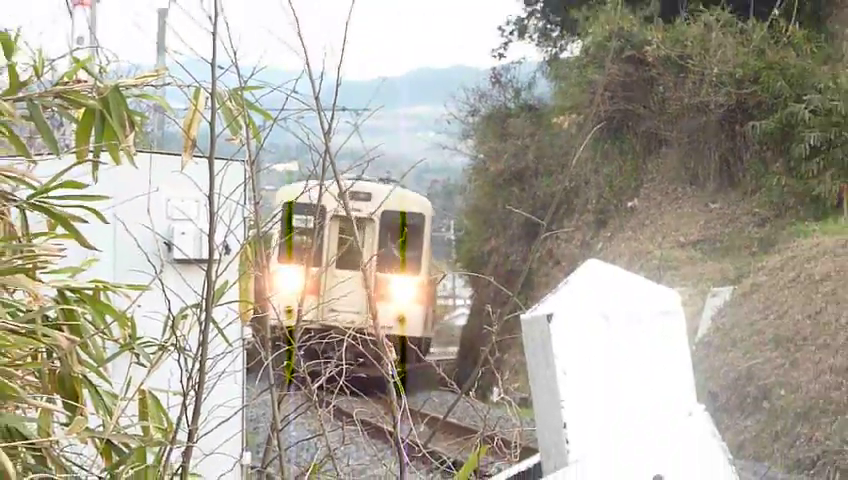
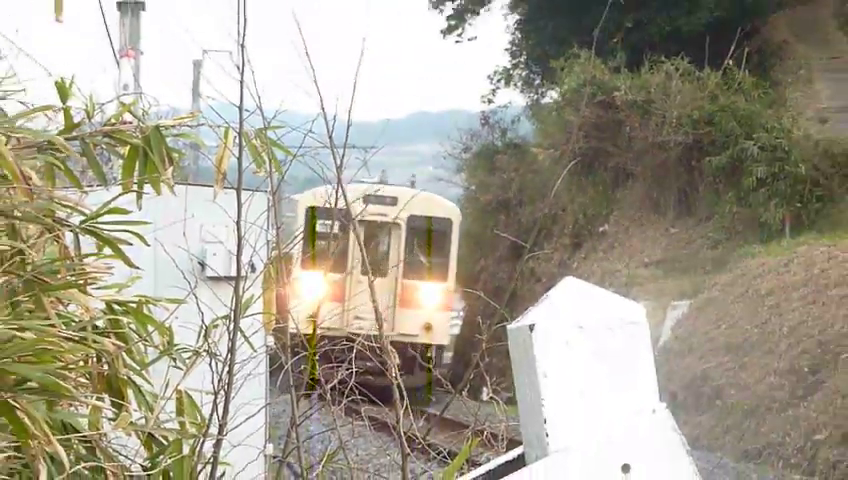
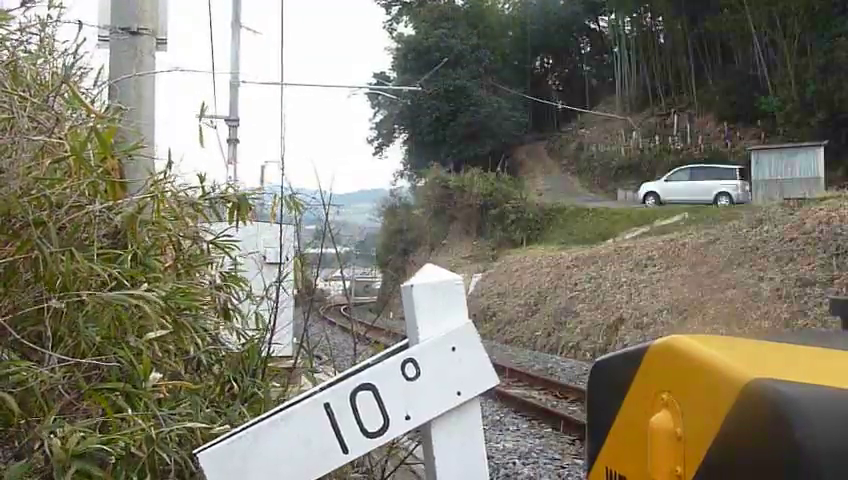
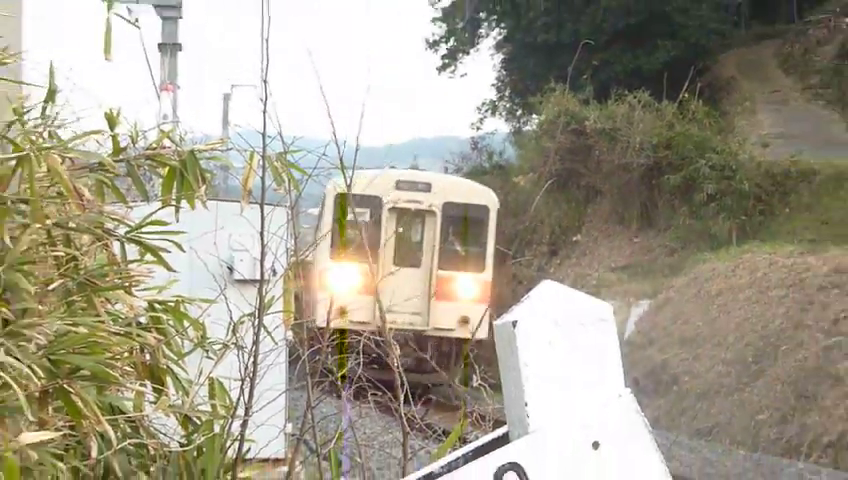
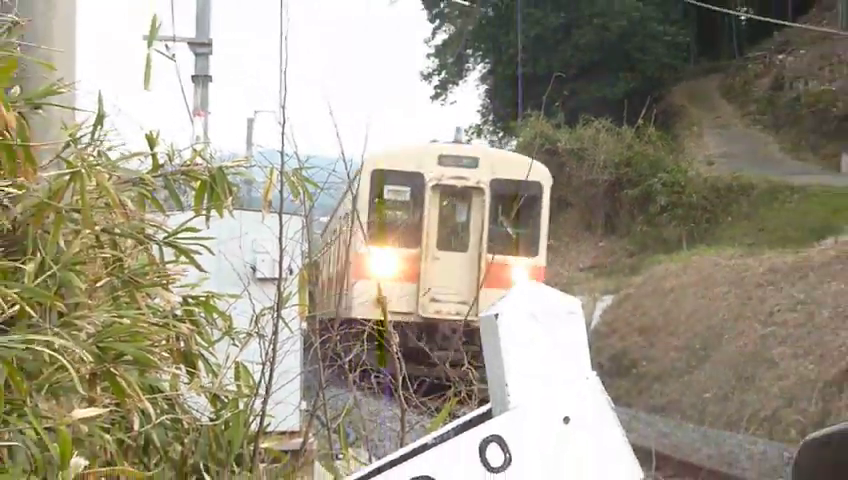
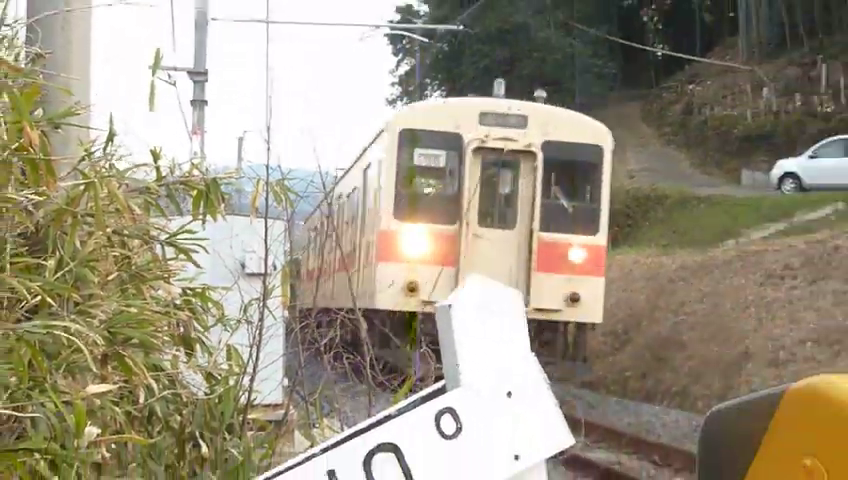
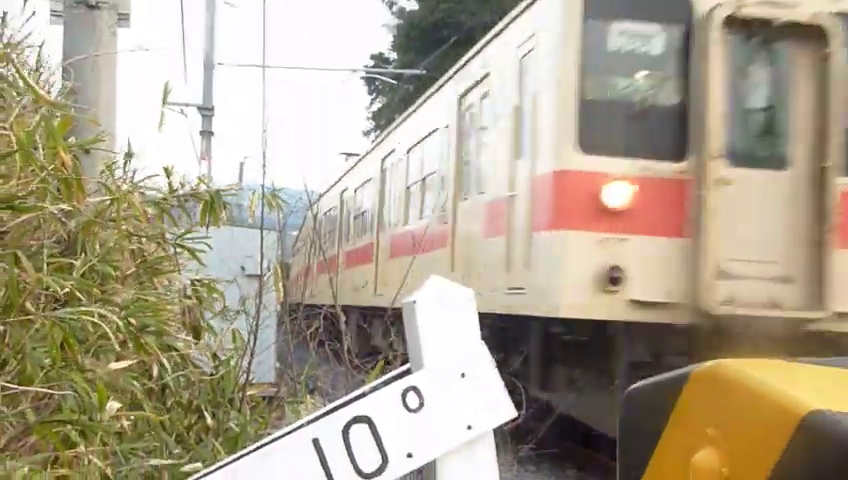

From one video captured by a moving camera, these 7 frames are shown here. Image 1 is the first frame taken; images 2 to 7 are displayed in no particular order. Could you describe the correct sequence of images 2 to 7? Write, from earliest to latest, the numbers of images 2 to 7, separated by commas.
2, 4, 5, 6, 7, 3
